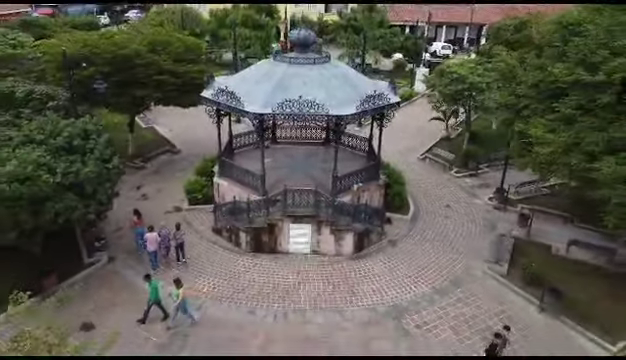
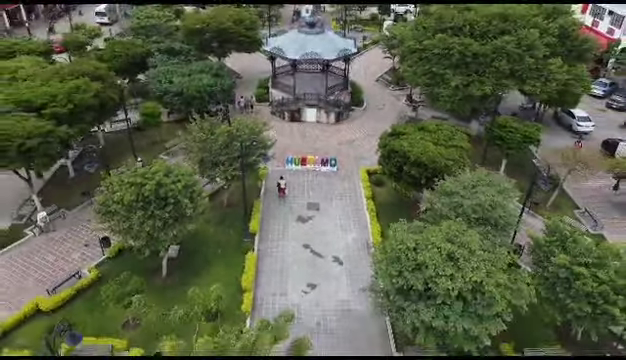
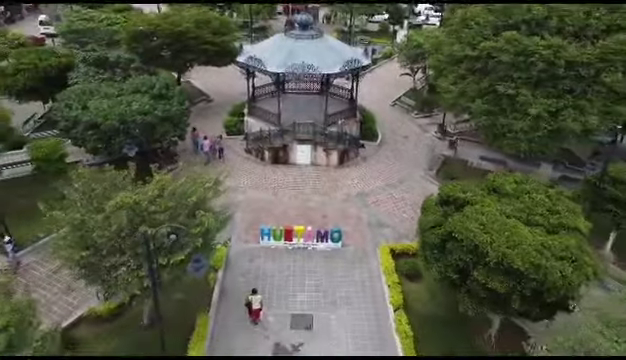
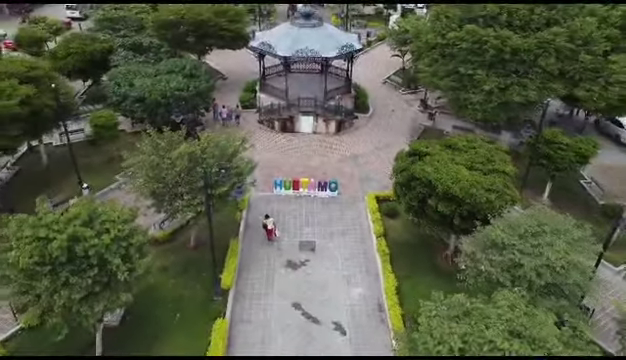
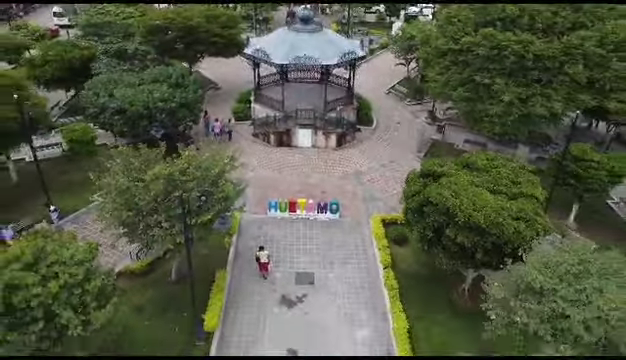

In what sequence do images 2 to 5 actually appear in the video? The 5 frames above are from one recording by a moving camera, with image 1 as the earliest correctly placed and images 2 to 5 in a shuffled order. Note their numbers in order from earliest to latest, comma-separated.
3, 5, 4, 2
